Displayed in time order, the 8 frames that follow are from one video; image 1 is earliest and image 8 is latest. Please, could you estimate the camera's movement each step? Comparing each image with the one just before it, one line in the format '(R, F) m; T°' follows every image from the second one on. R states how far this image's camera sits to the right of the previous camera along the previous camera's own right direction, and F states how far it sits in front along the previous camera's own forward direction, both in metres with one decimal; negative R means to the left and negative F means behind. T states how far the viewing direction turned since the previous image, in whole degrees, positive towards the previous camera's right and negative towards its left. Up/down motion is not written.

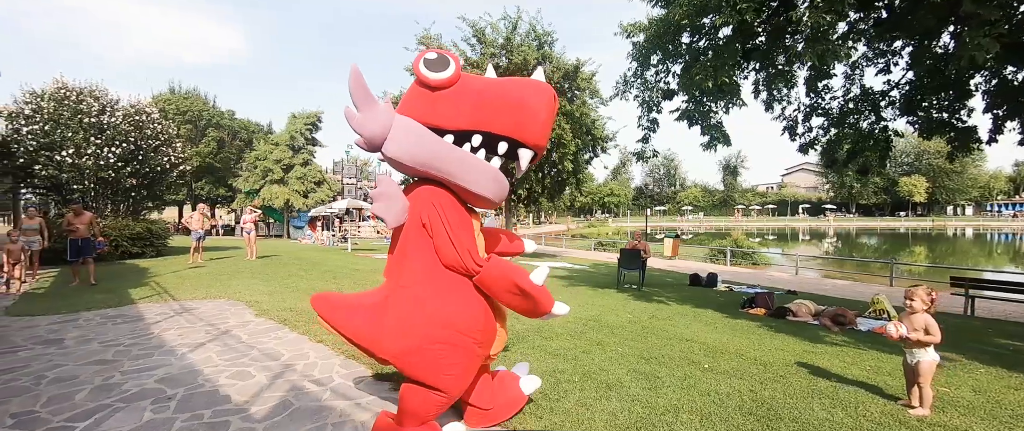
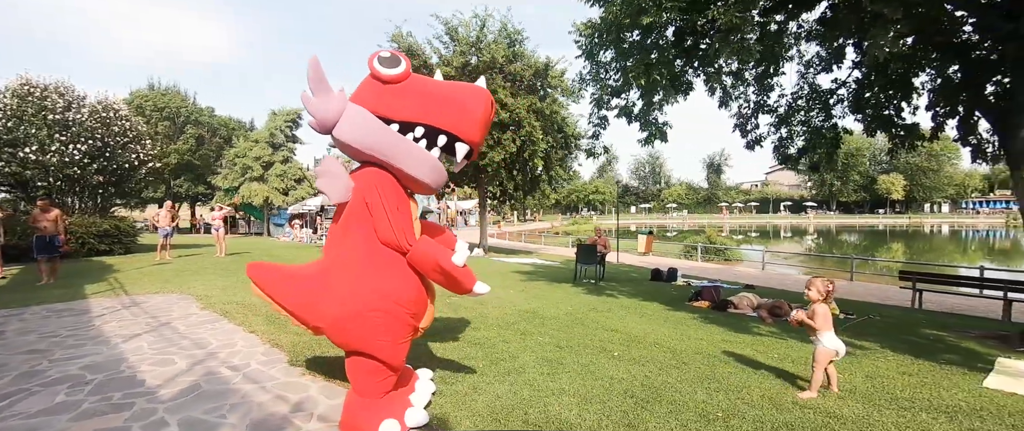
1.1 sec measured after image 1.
(+0.9, -0.2) m; 0°
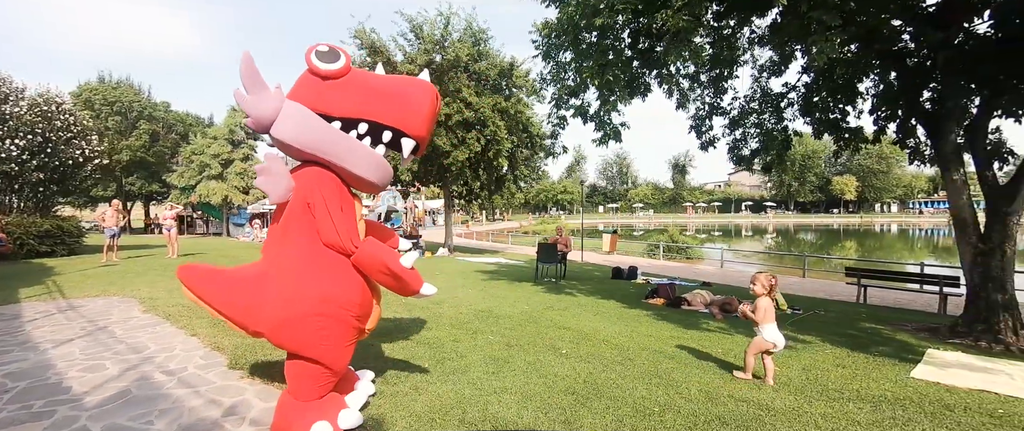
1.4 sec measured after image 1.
(+0.3, 0.0) m; +3°
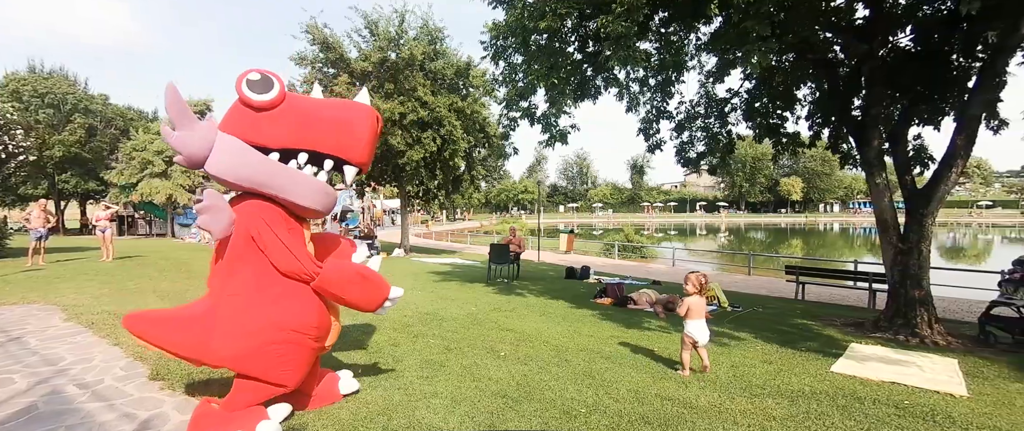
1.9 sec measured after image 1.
(+0.3, 0.0) m; +4°
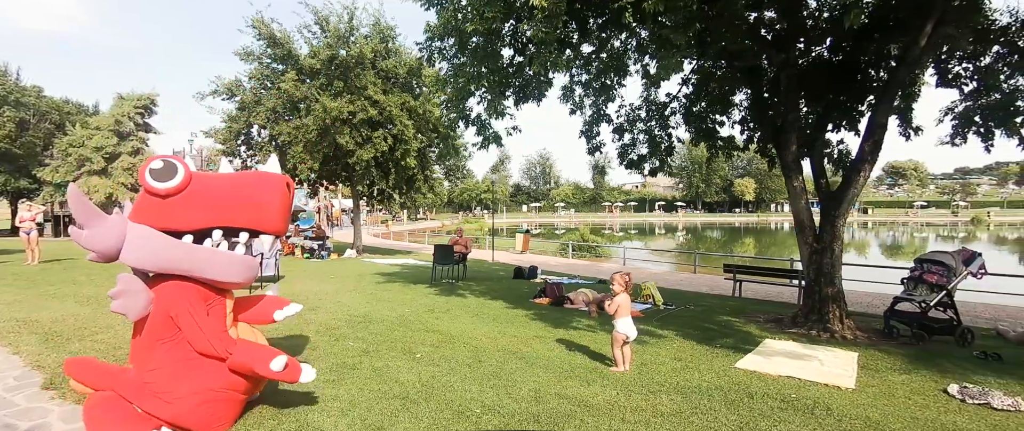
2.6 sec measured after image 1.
(+0.6, 0.0) m; +4°
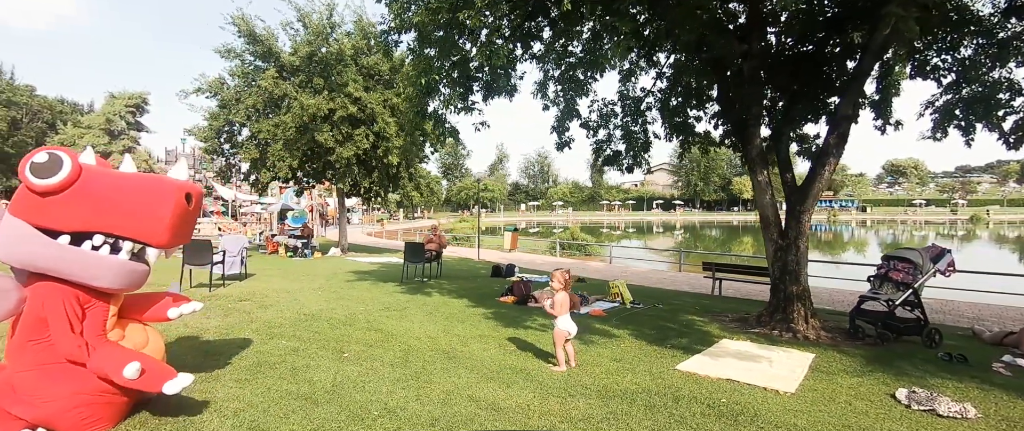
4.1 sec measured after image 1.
(+0.8, +0.2) m; -1°
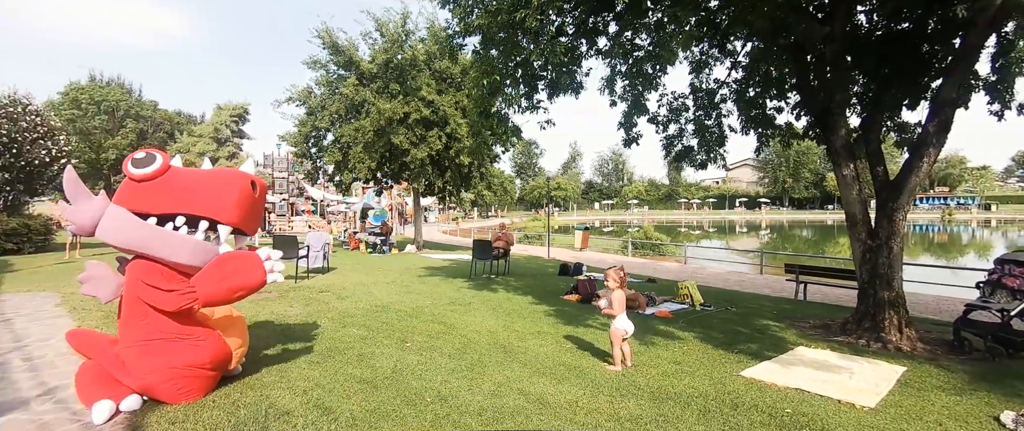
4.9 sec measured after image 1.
(+0.2, 0.0) m; -9°
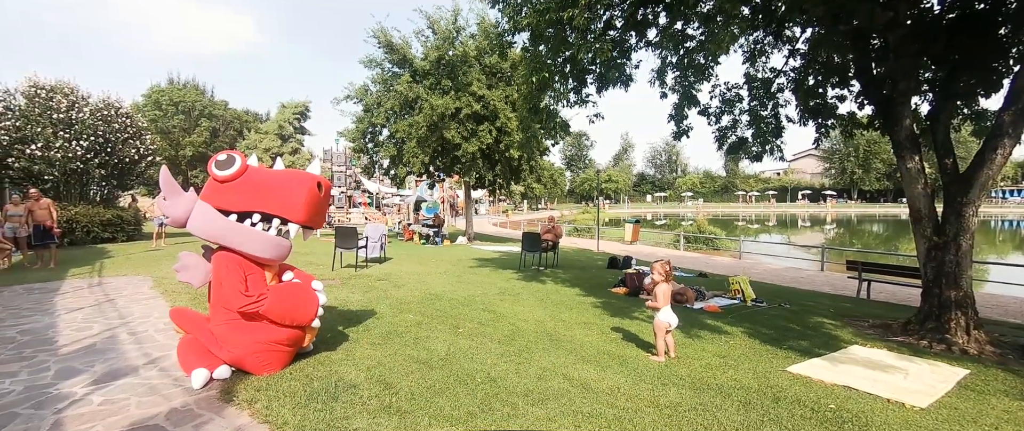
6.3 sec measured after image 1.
(0.0, -0.2) m; -6°
